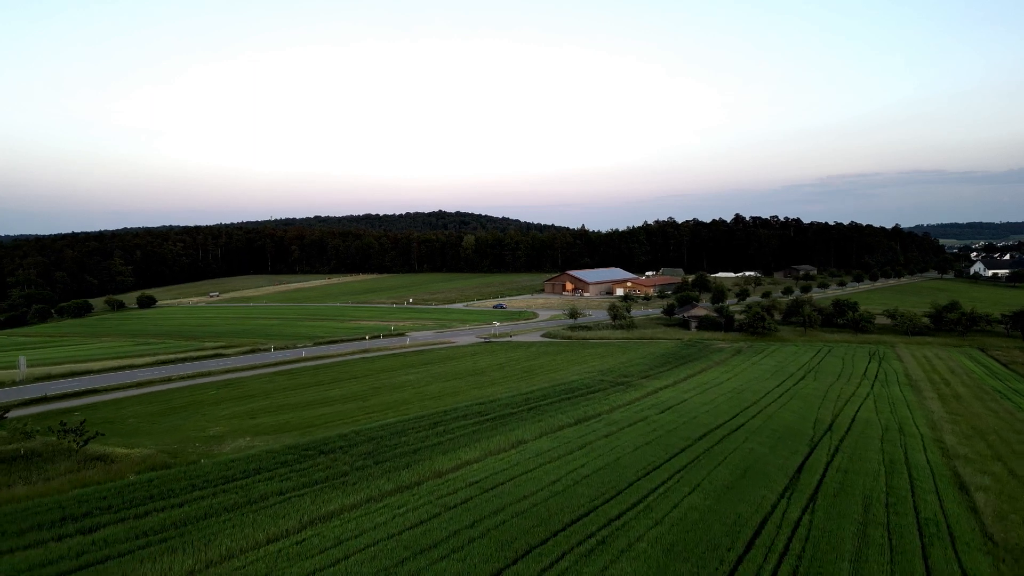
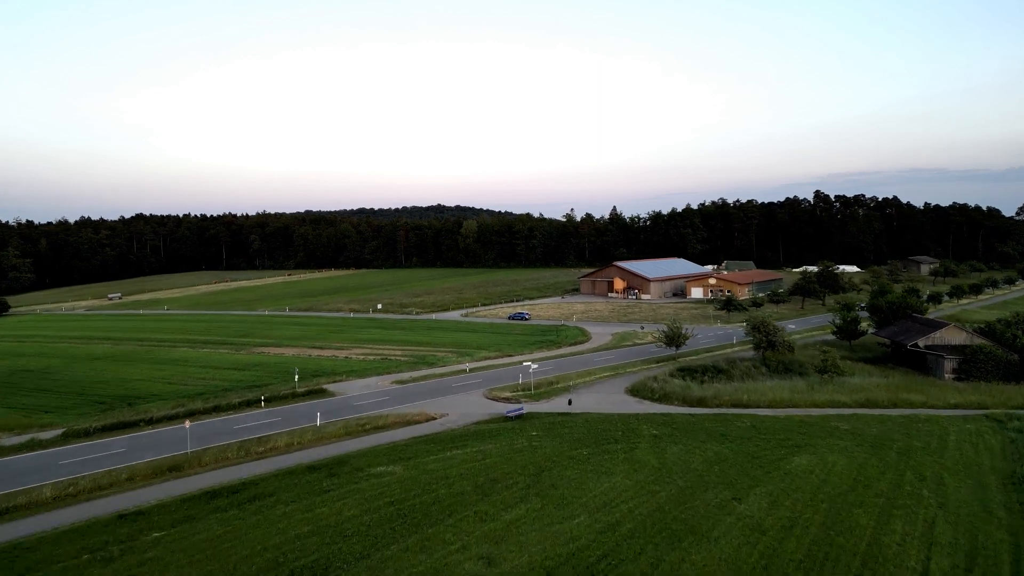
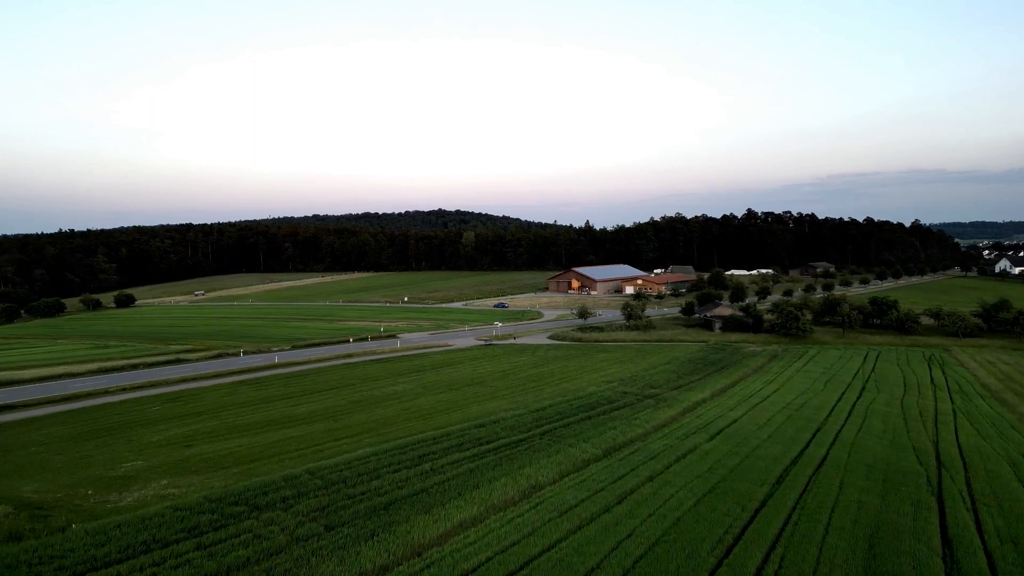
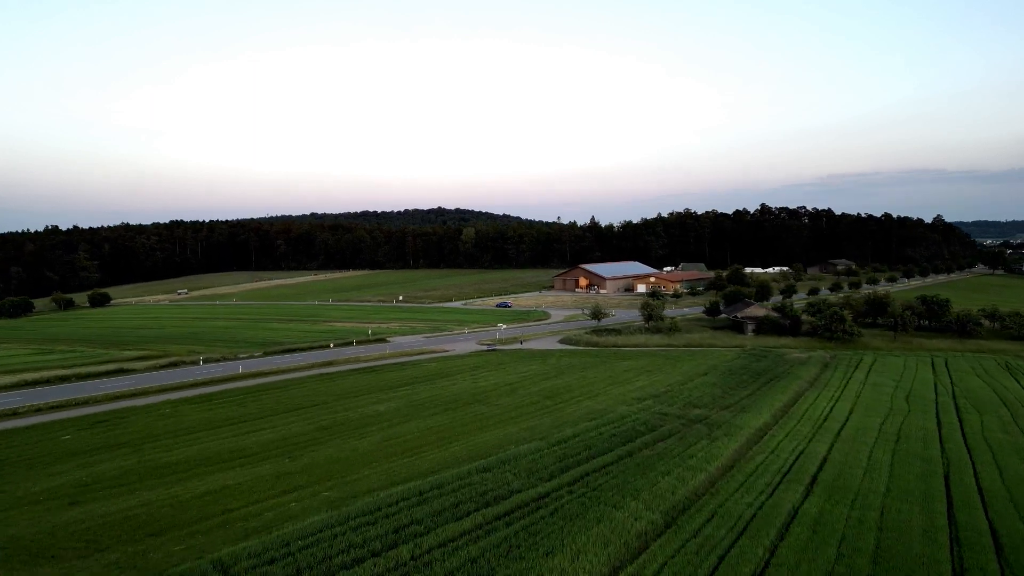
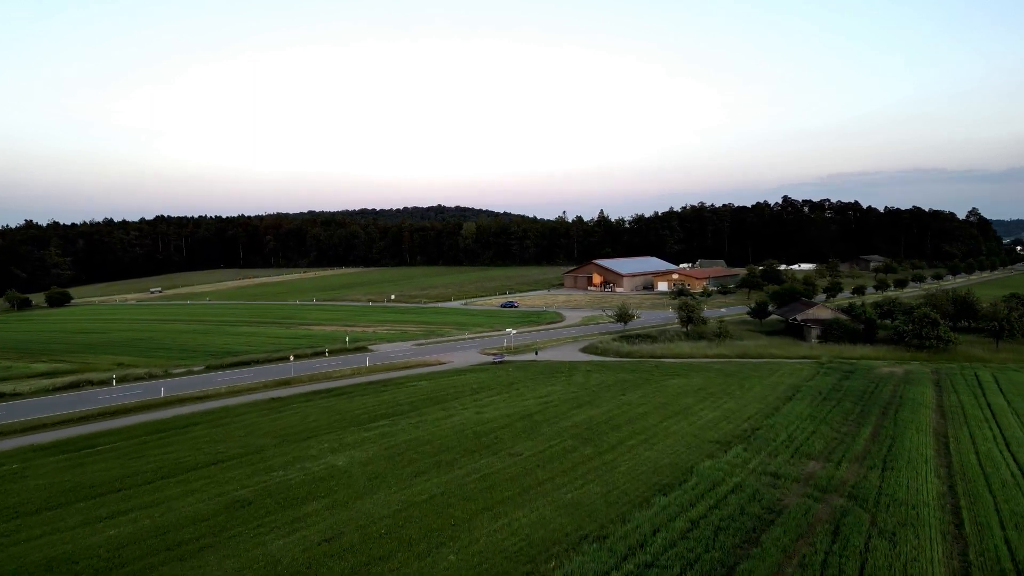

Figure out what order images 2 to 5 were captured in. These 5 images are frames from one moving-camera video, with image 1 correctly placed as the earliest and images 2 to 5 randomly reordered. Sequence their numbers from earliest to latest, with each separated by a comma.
3, 4, 5, 2
